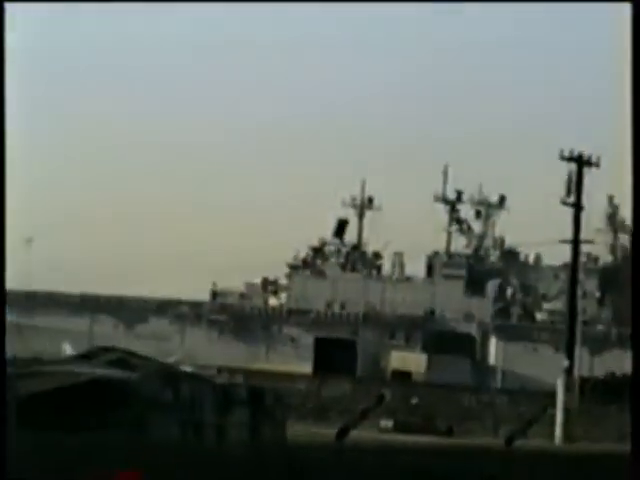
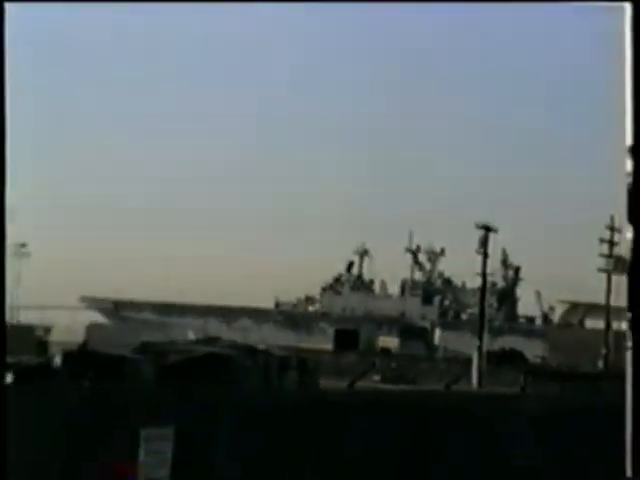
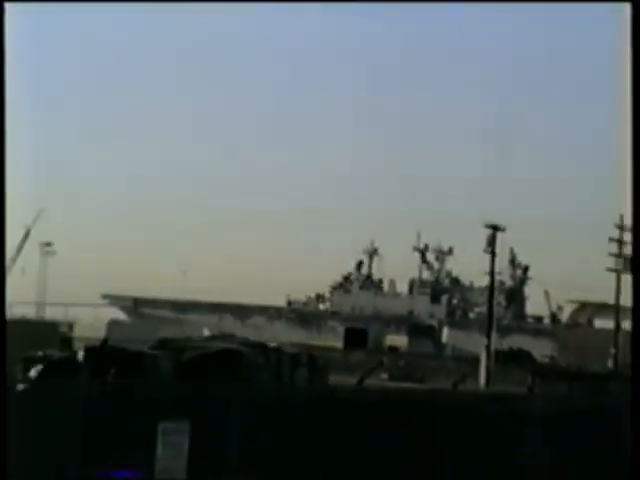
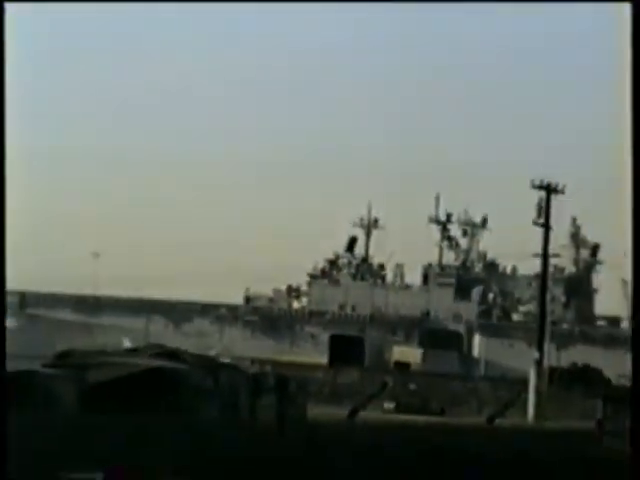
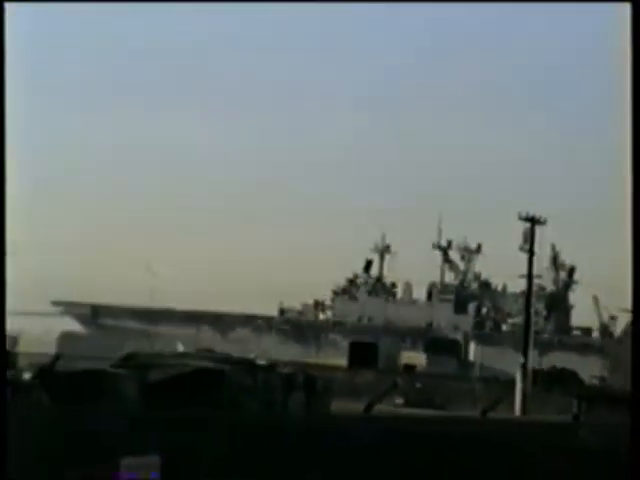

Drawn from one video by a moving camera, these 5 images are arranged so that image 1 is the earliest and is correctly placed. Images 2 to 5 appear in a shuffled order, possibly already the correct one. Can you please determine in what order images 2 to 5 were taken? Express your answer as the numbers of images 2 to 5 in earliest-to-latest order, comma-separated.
4, 5, 3, 2
